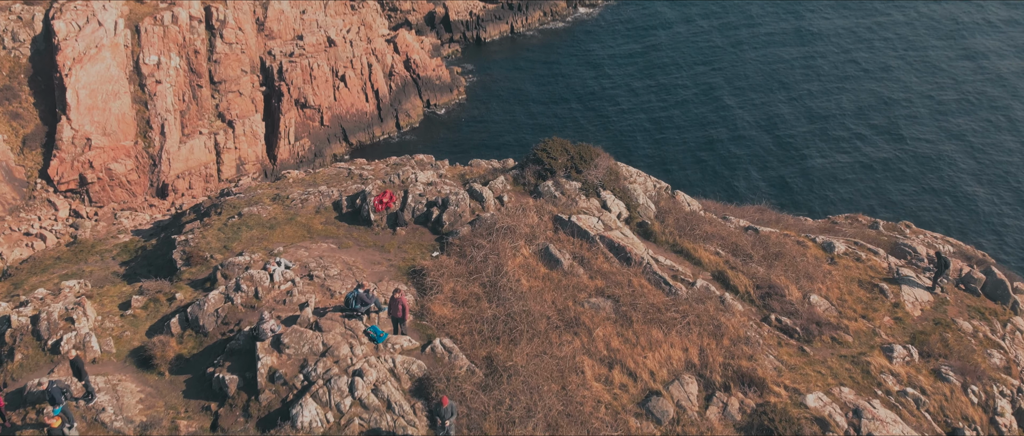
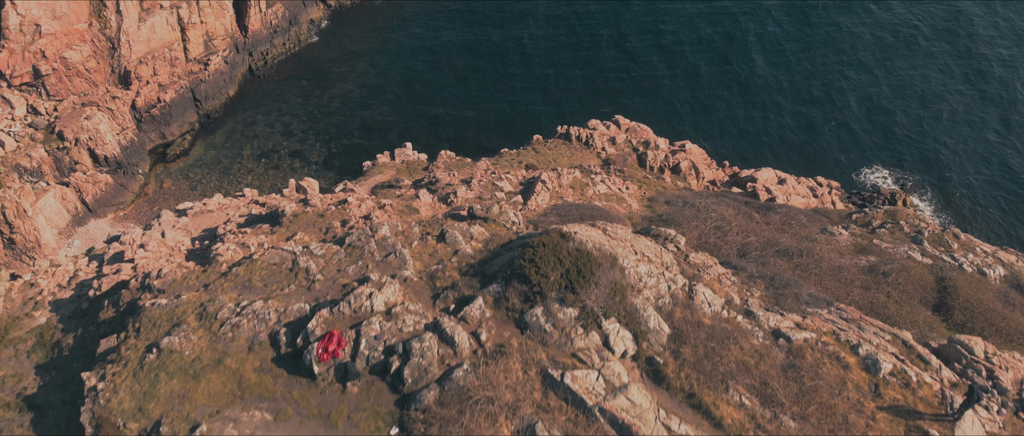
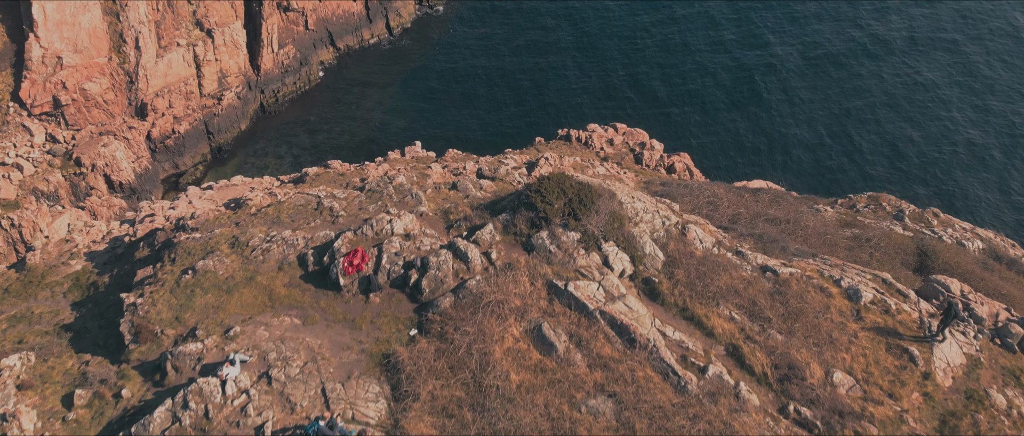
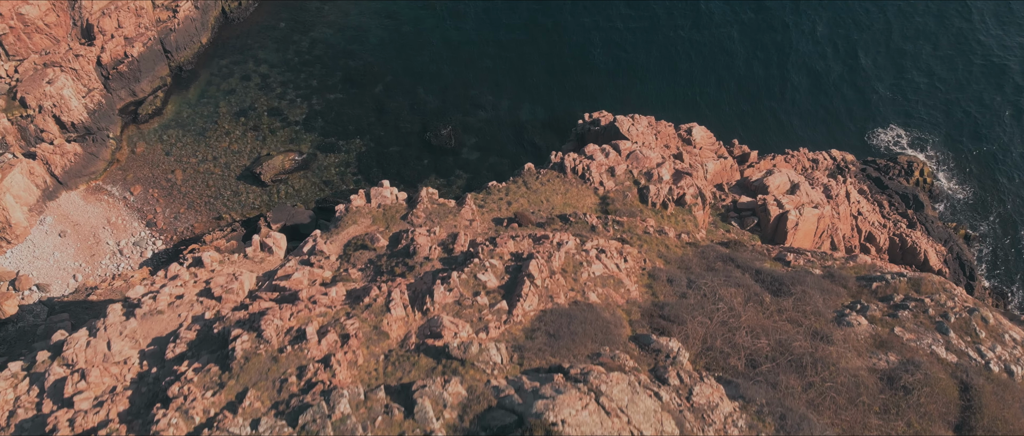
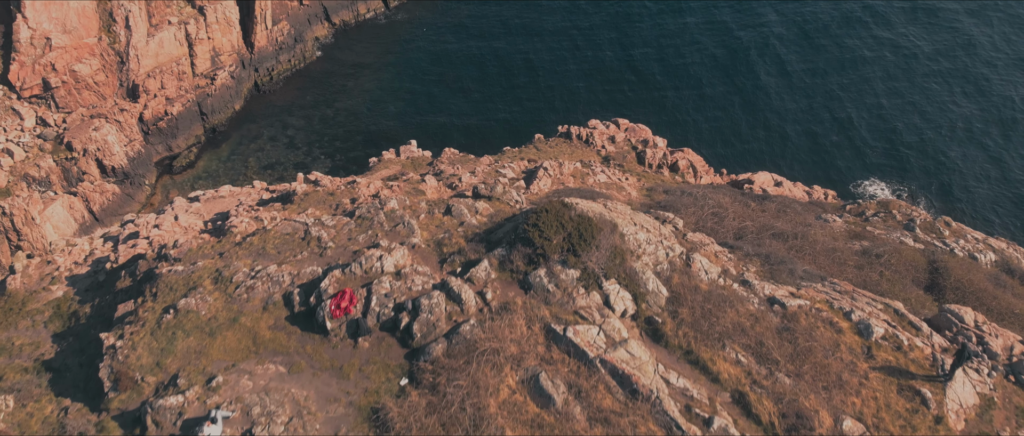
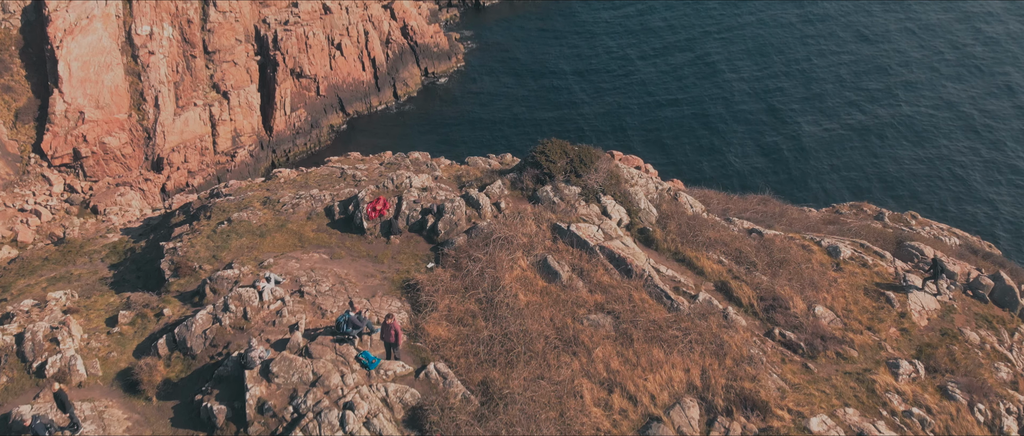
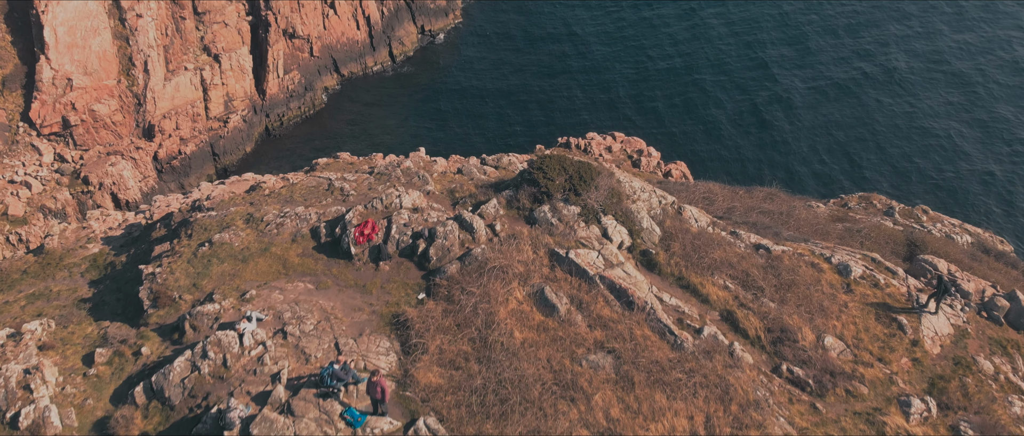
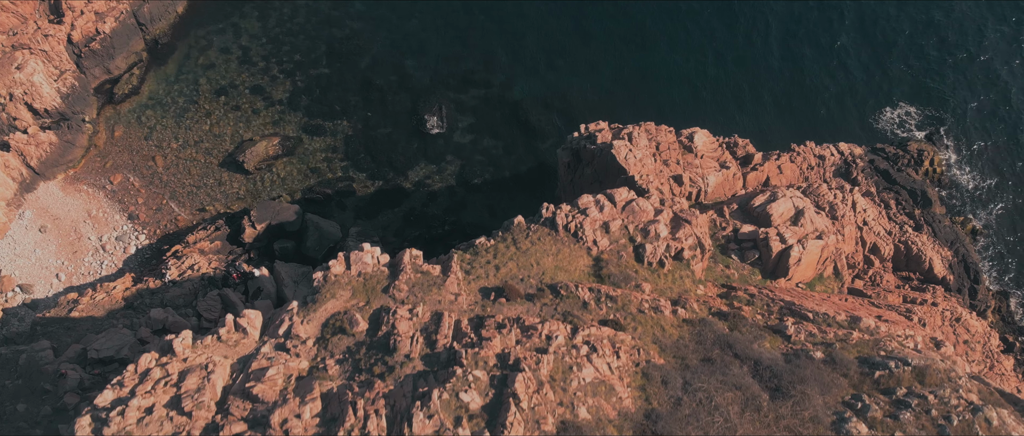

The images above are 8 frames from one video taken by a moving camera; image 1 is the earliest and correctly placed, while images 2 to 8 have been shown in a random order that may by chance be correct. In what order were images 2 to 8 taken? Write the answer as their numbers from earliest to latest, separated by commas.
6, 7, 3, 5, 2, 4, 8
